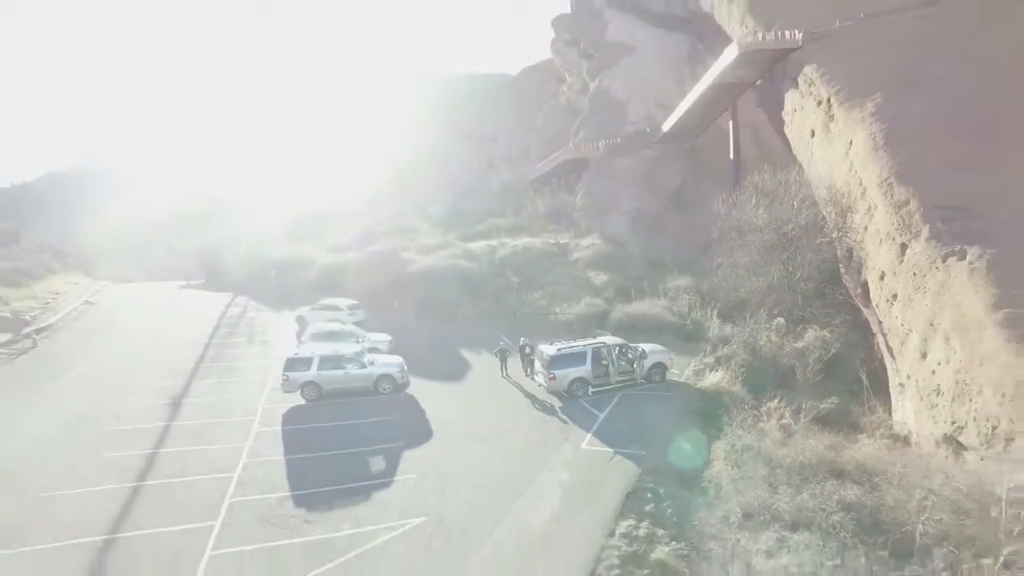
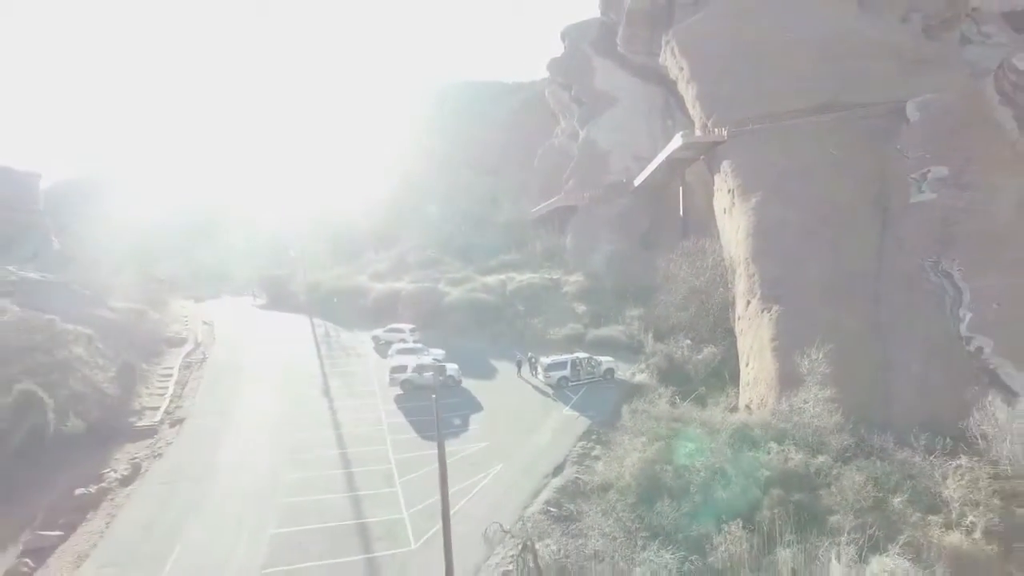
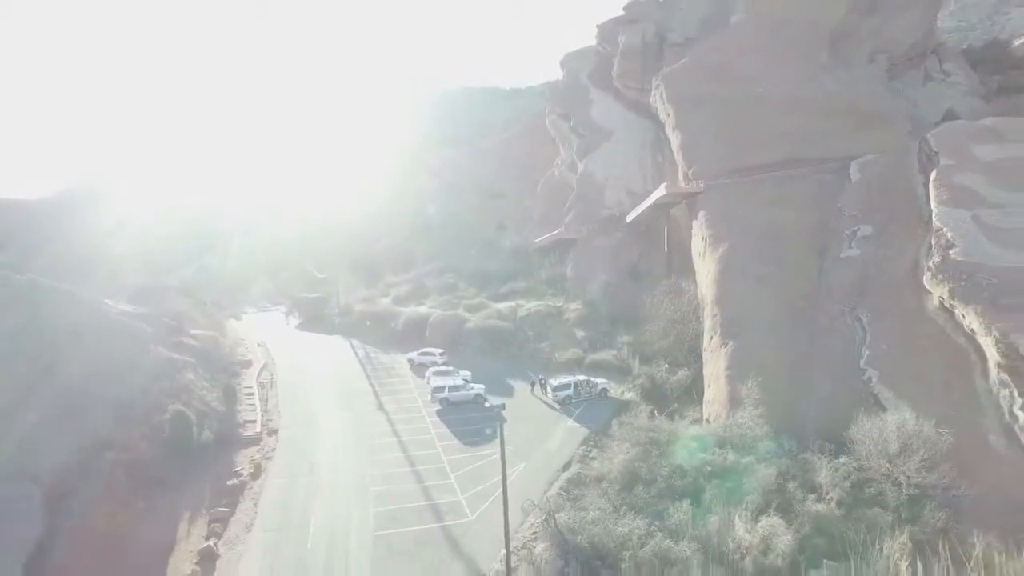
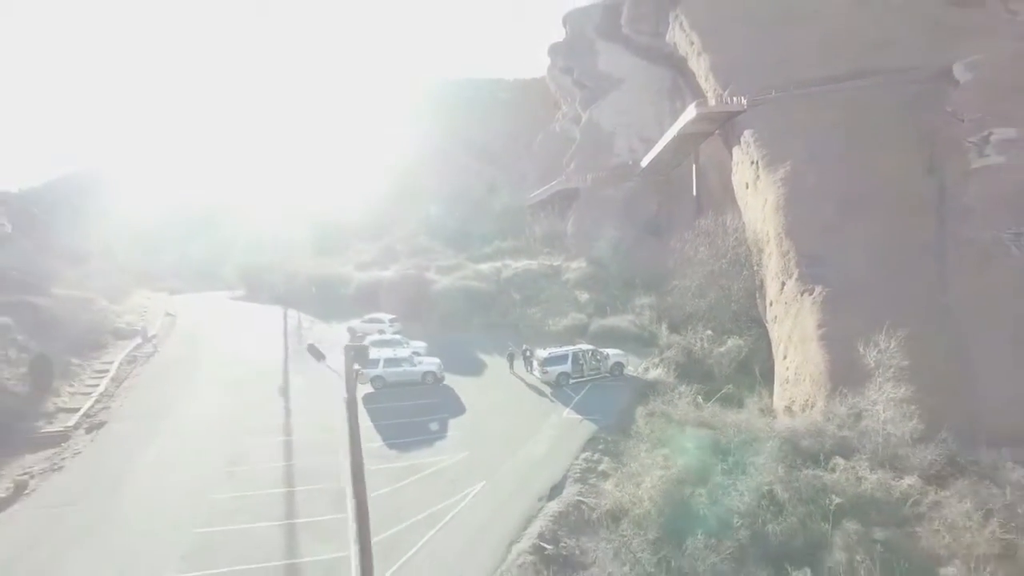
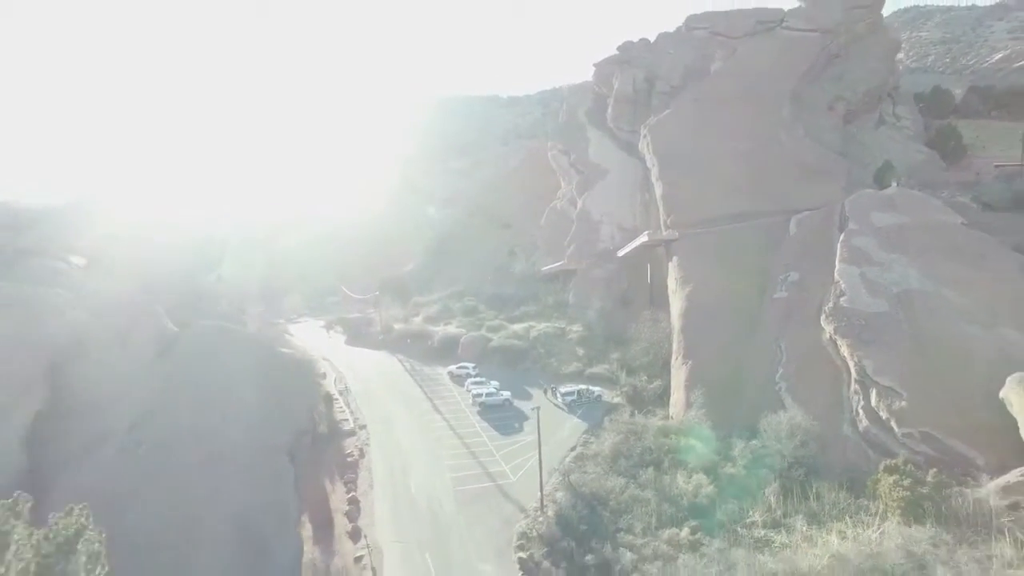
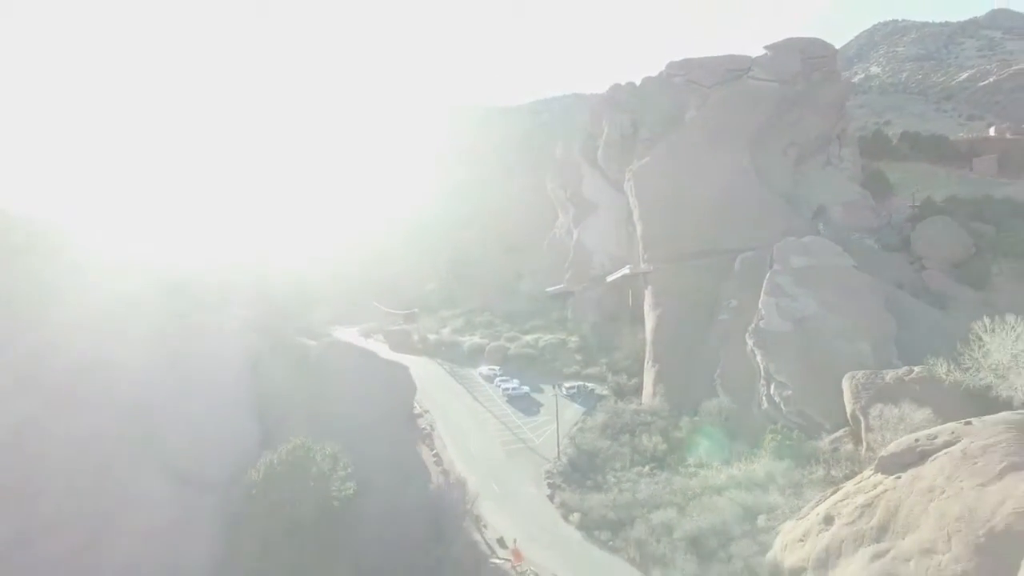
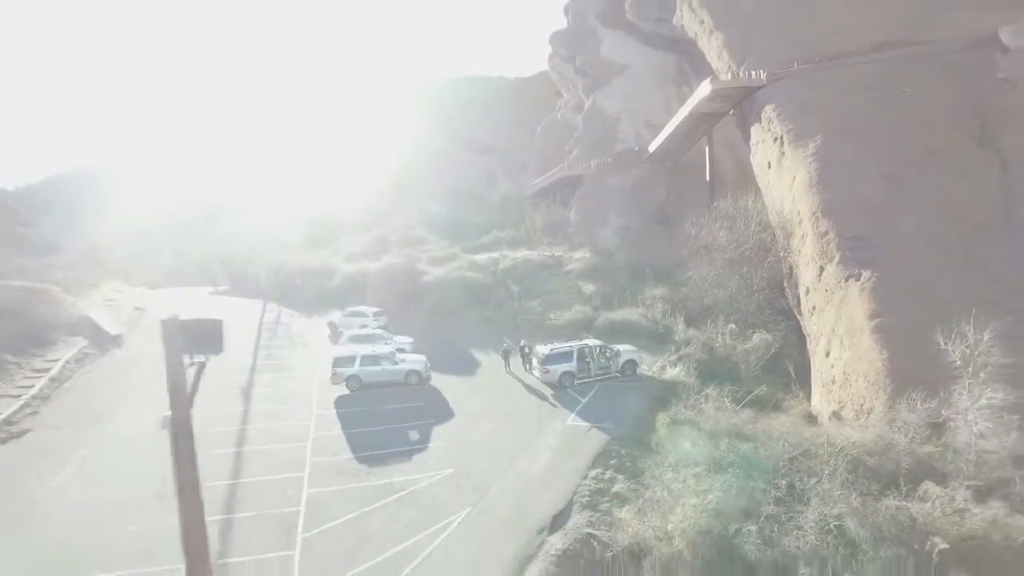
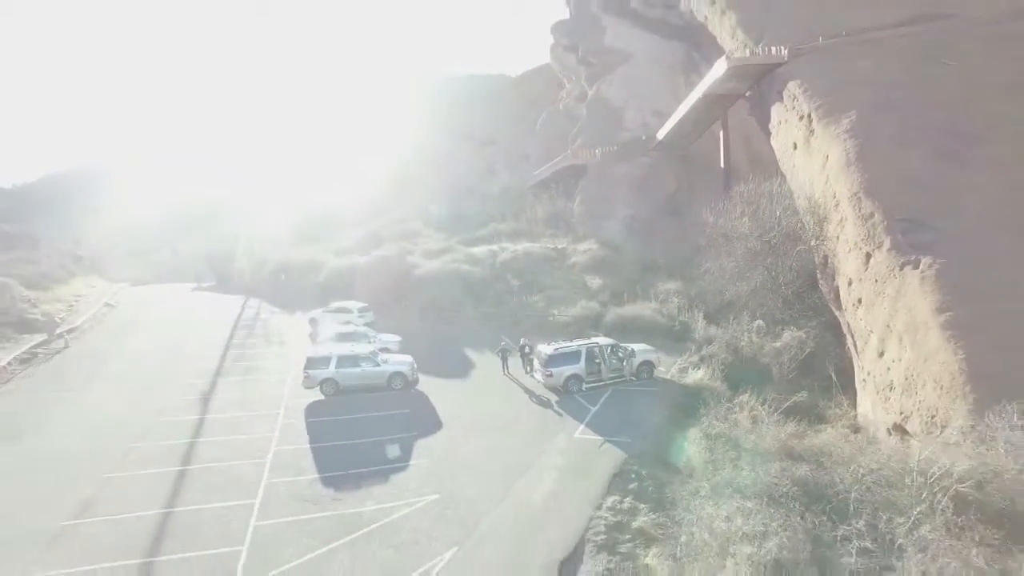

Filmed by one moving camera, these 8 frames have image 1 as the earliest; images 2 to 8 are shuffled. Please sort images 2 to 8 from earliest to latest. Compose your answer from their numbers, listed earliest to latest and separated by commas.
8, 7, 4, 2, 3, 5, 6
